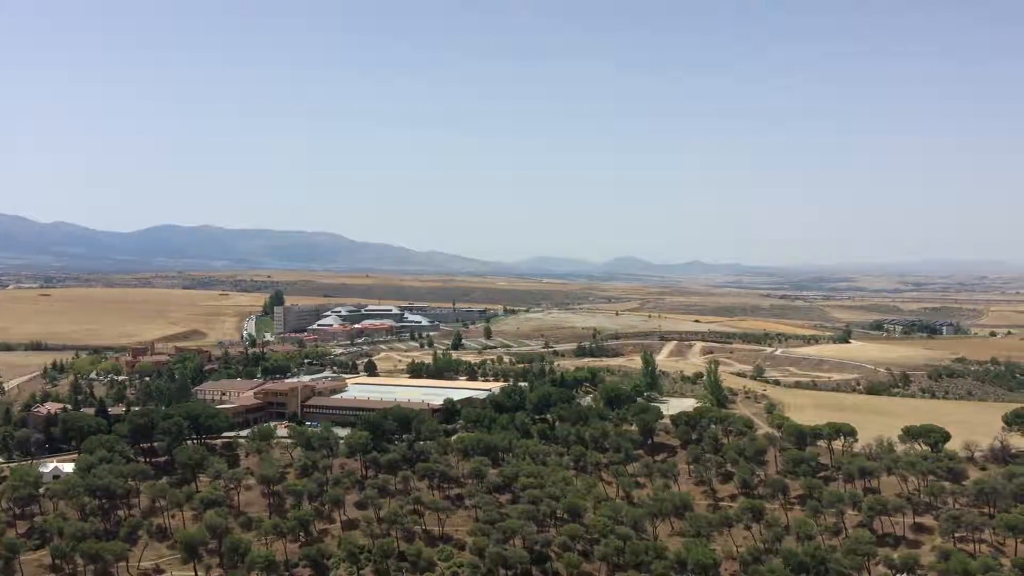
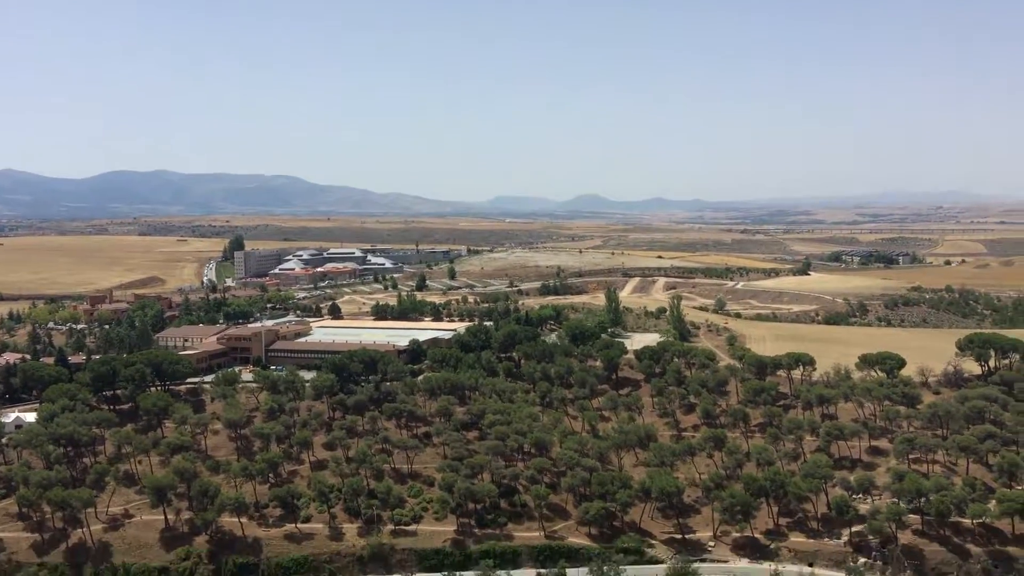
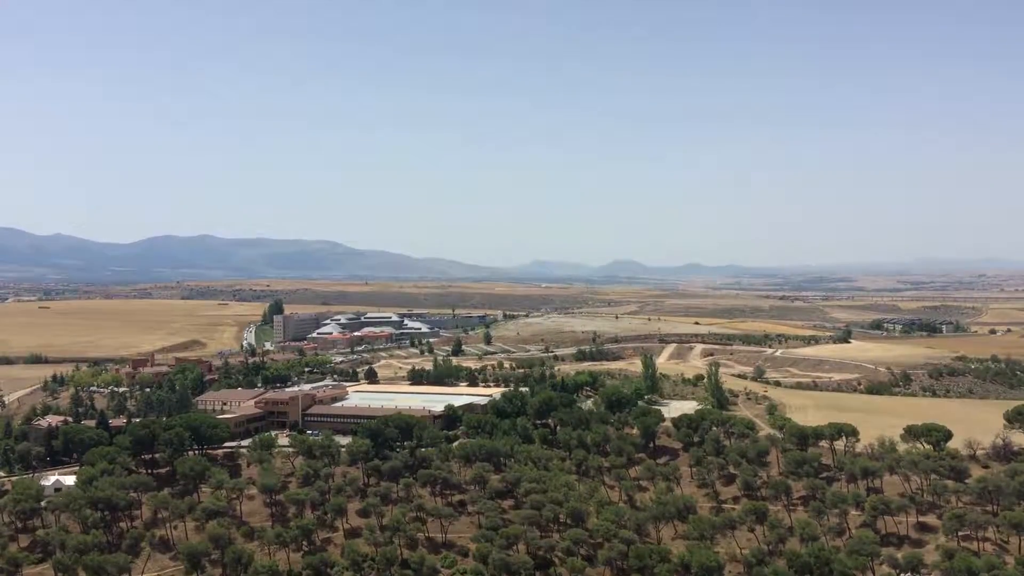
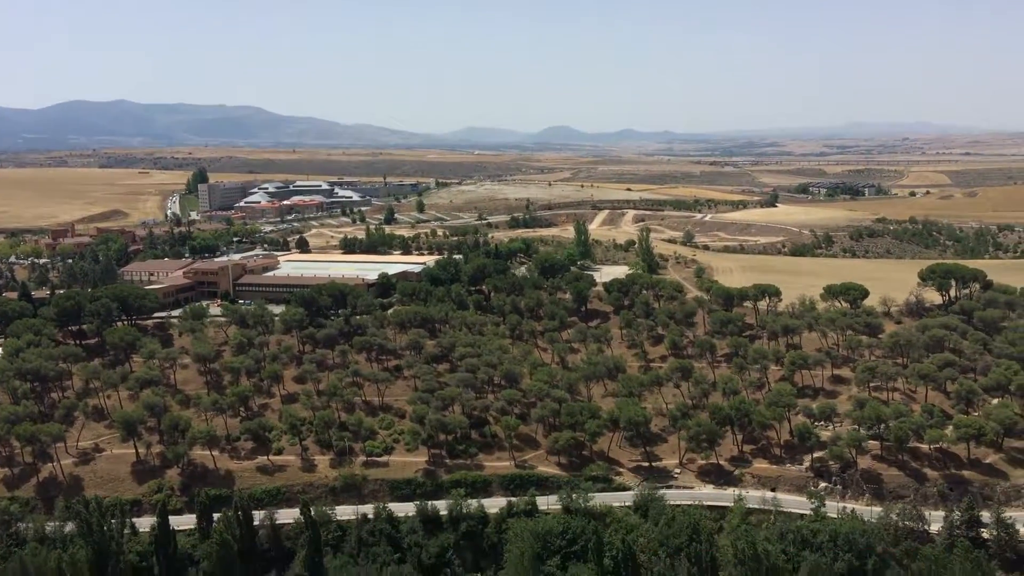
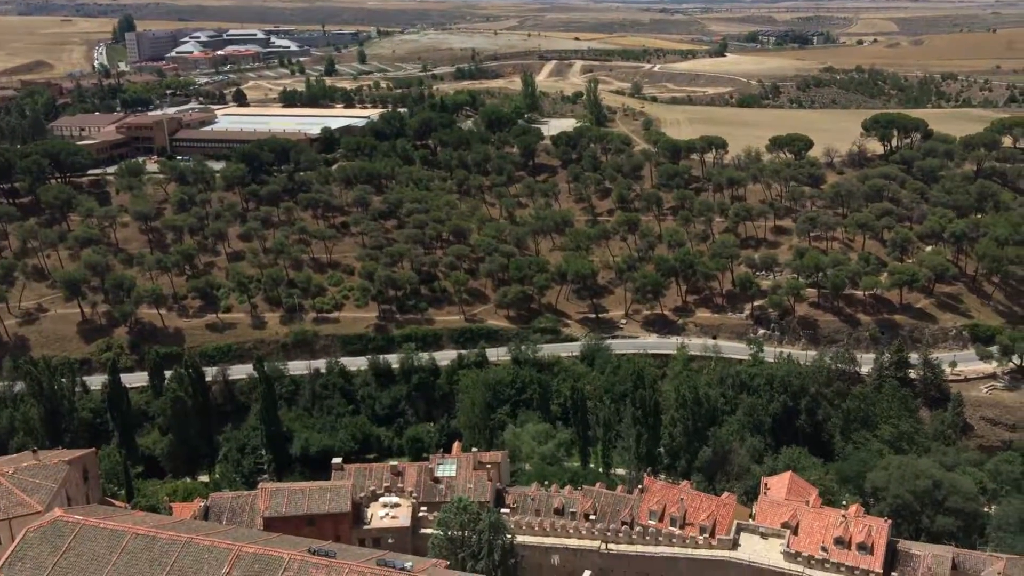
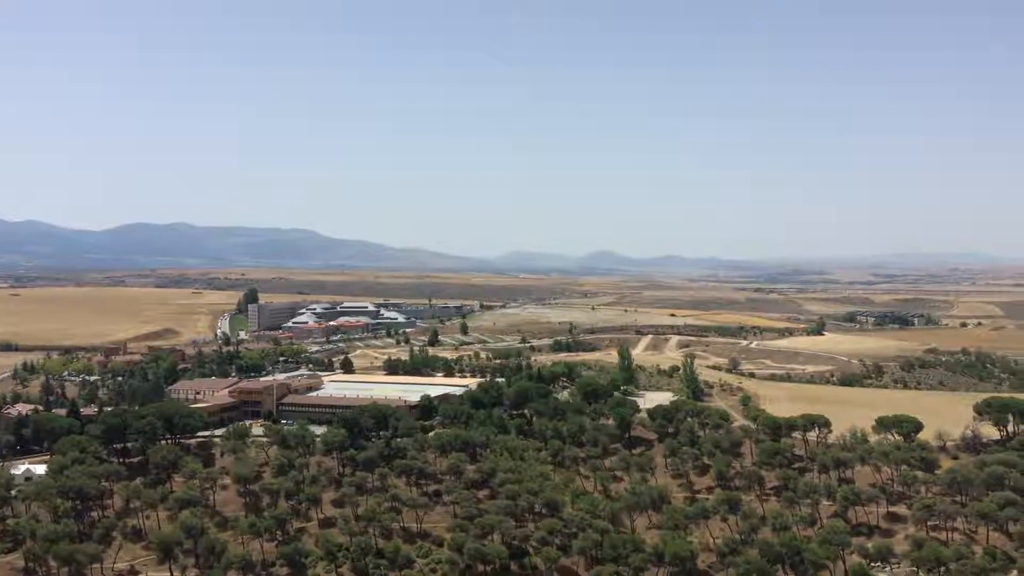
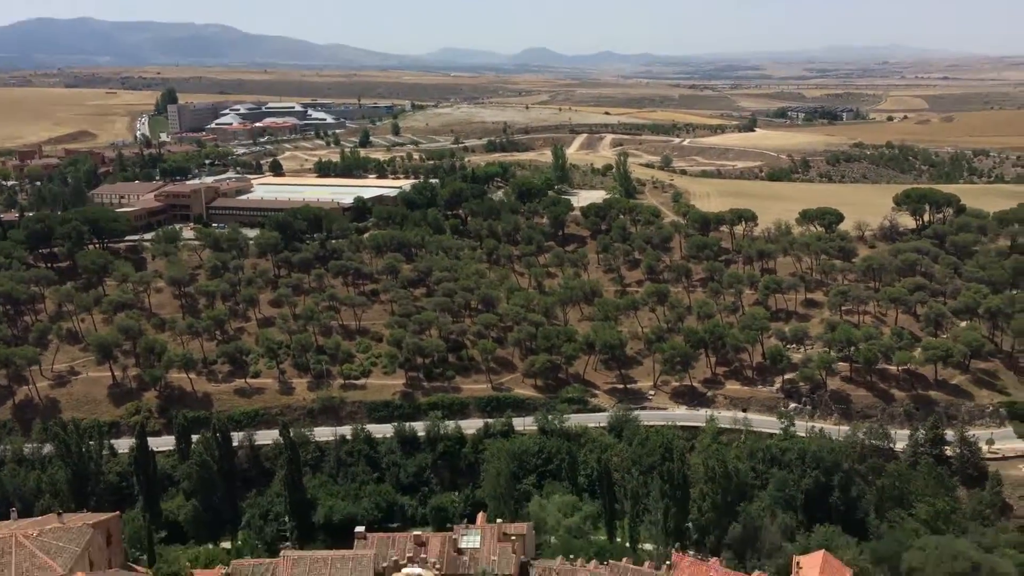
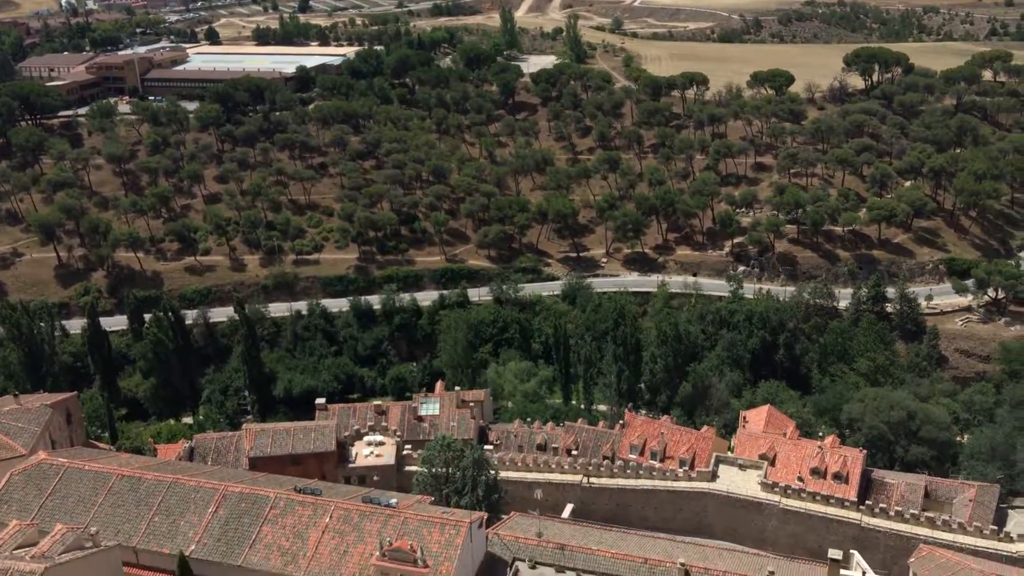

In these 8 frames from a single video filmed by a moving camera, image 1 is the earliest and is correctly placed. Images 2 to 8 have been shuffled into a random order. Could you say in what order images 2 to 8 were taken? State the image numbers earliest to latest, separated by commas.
6, 3, 2, 4, 7, 5, 8
